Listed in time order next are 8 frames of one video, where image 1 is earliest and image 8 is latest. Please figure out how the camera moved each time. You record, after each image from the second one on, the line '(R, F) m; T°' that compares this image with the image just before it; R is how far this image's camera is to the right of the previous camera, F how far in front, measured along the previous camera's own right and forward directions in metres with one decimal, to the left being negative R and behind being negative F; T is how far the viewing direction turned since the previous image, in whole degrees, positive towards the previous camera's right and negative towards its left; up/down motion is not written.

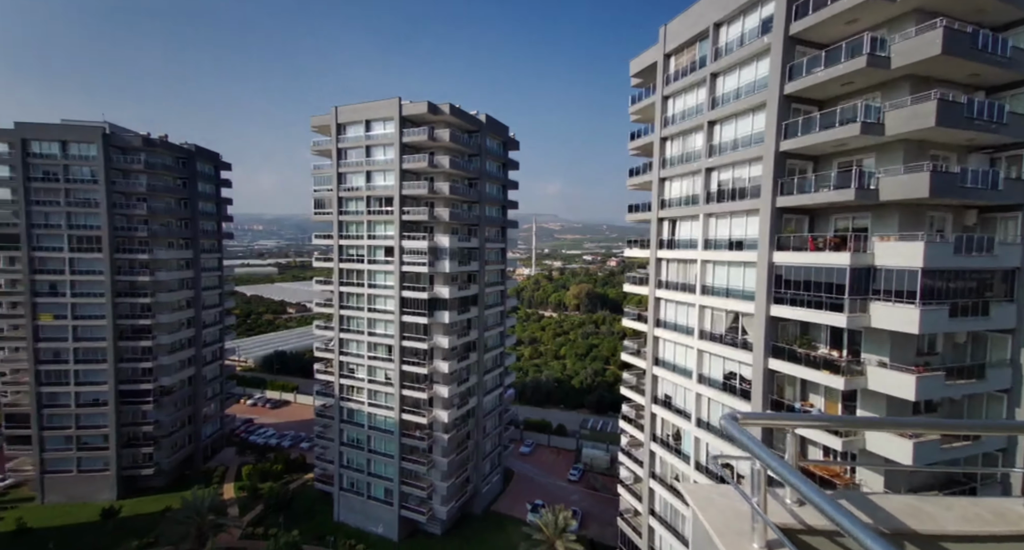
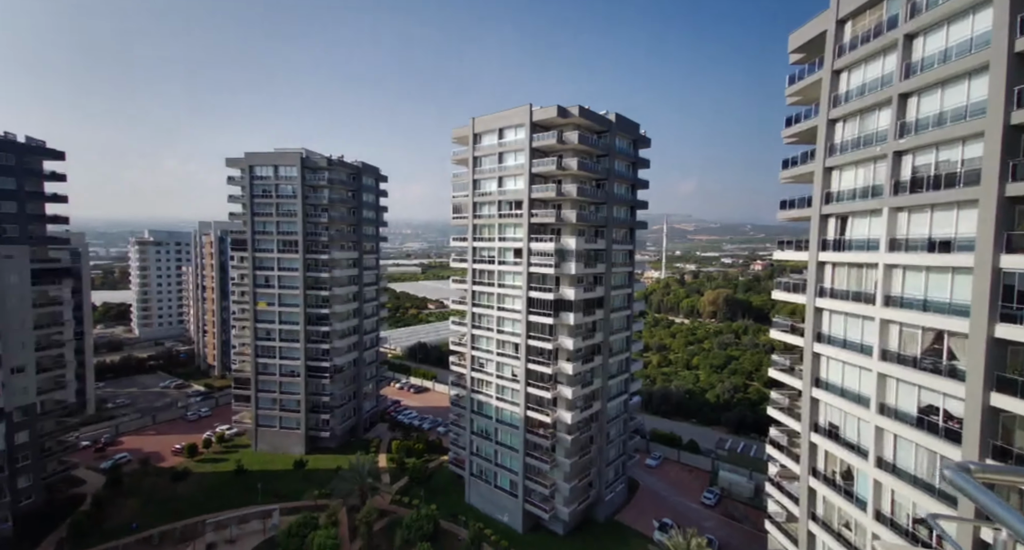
(+2.5, +0.3) m; -21°
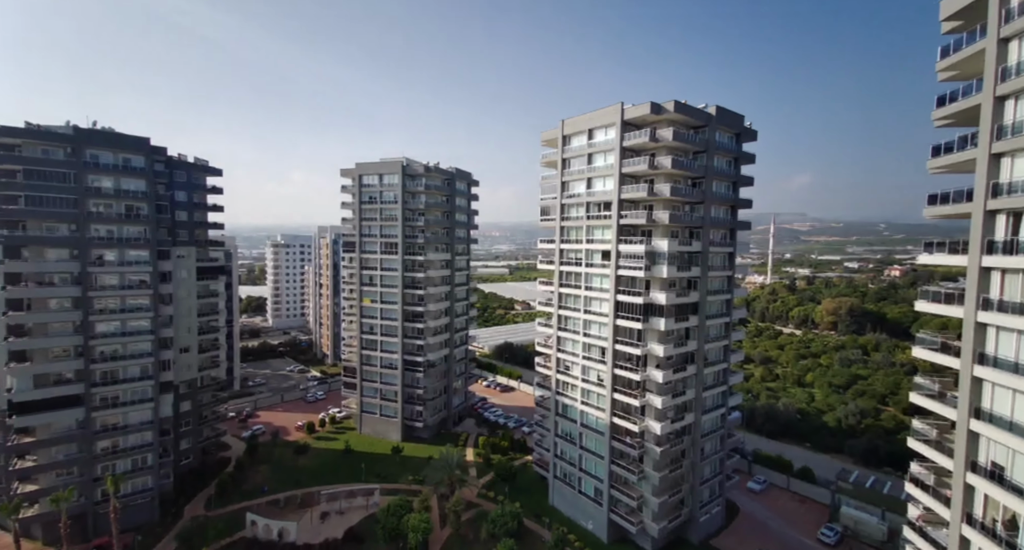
(+1.4, +0.2) m; -13°
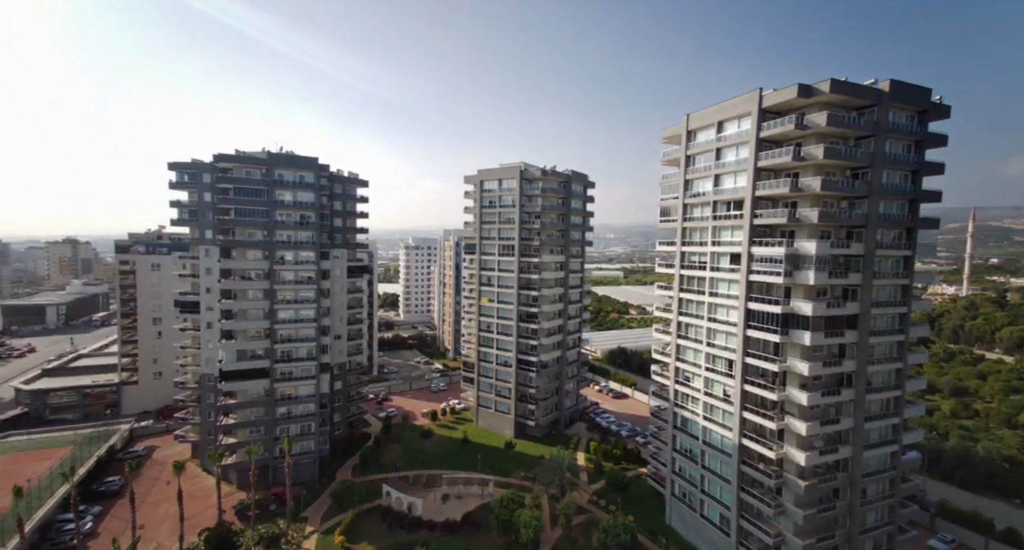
(+0.8, +0.2) m; -15°
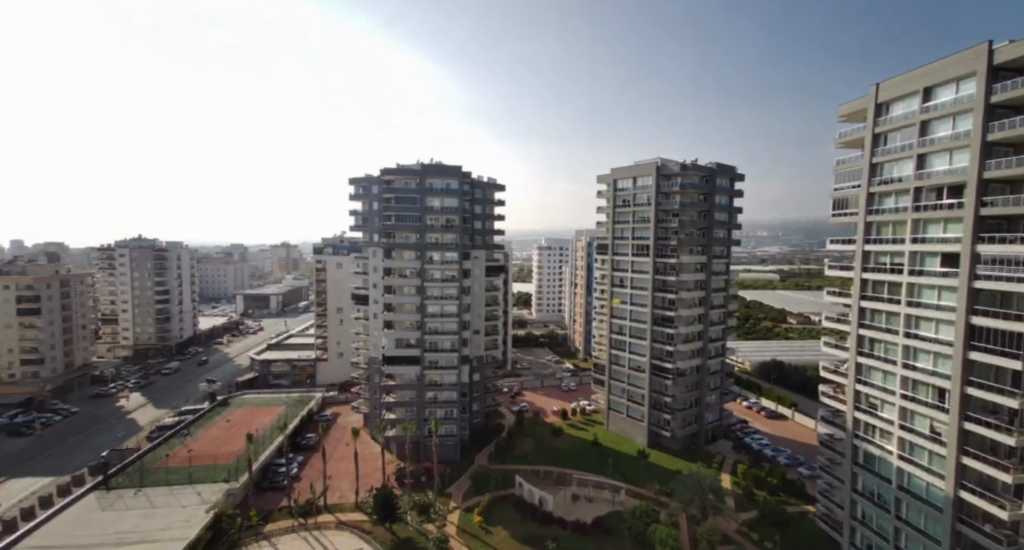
(-0.1, +0.4) m; -15°
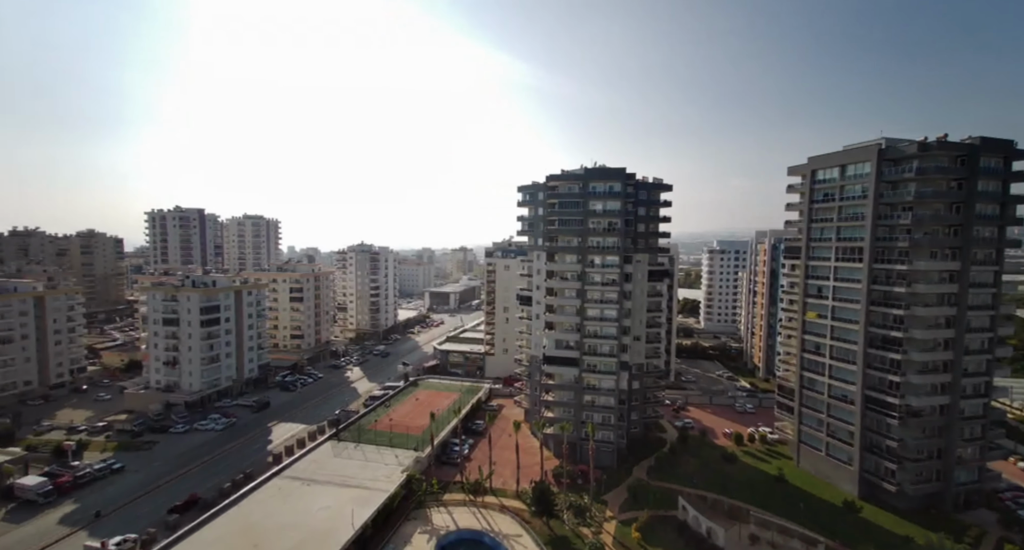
(-0.5, +2.0) m; -18°
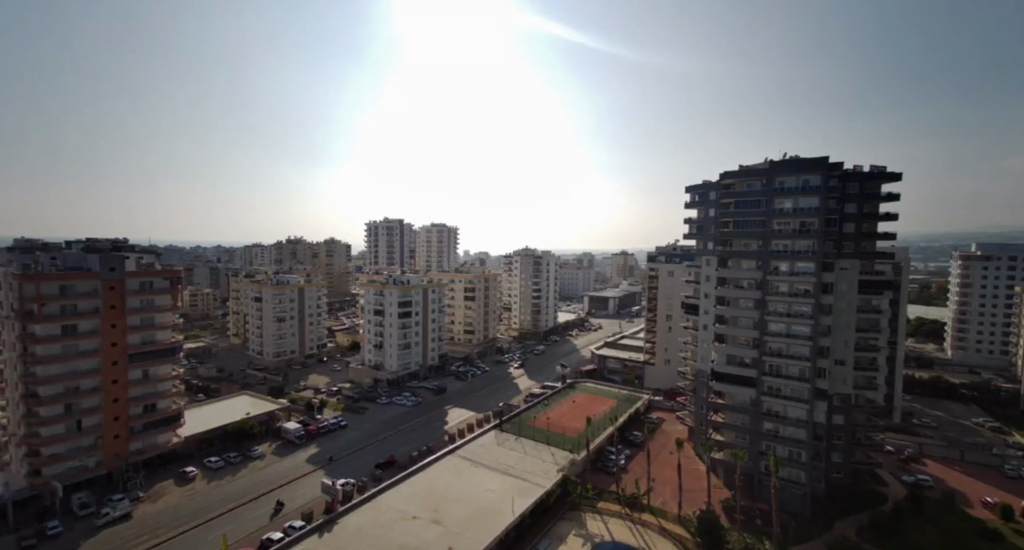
(+1.3, +2.6) m; -21°
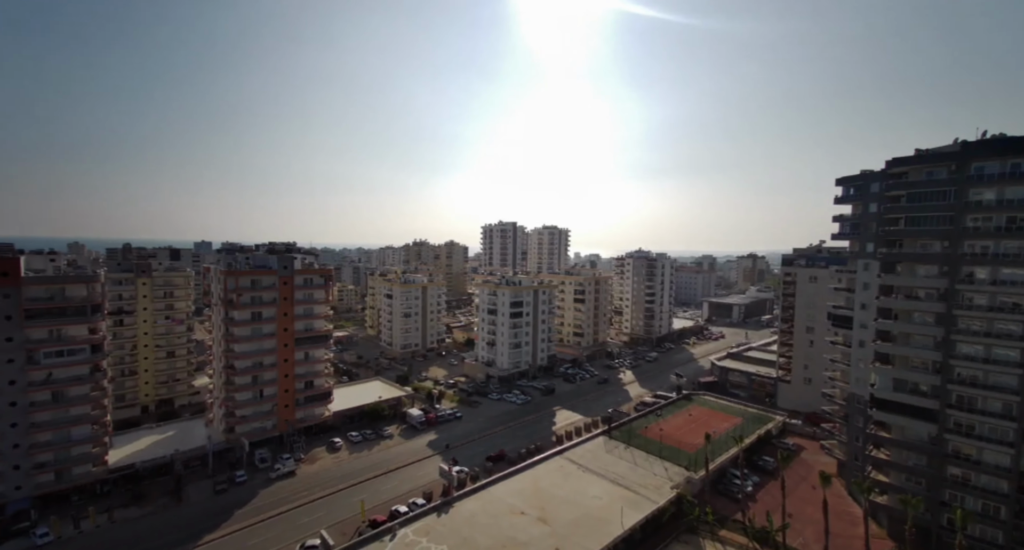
(+1.9, +0.8) m; -16°
